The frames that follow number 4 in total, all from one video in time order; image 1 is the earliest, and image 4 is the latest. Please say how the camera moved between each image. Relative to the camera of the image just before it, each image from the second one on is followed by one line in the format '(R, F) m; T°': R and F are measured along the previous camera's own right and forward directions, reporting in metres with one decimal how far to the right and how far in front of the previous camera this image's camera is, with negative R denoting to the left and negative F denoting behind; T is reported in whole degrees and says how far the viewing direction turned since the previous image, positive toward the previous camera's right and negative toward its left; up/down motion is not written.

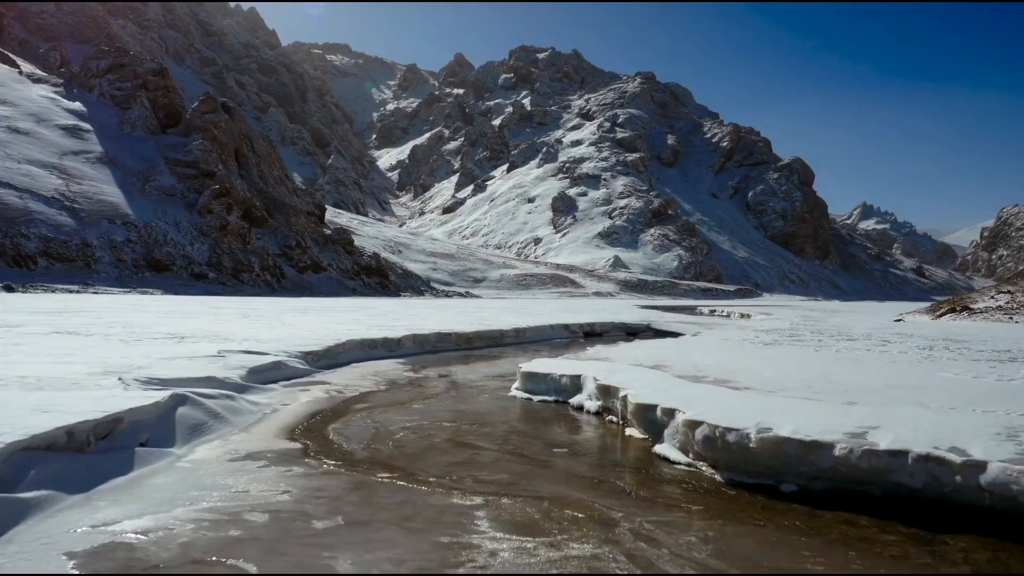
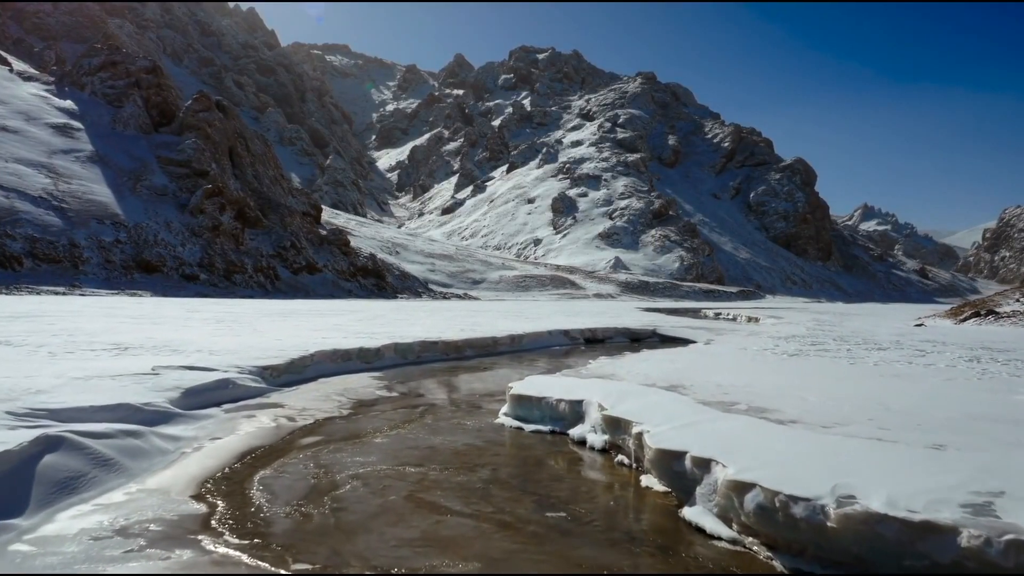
(+0.2, +1.8) m; 0°
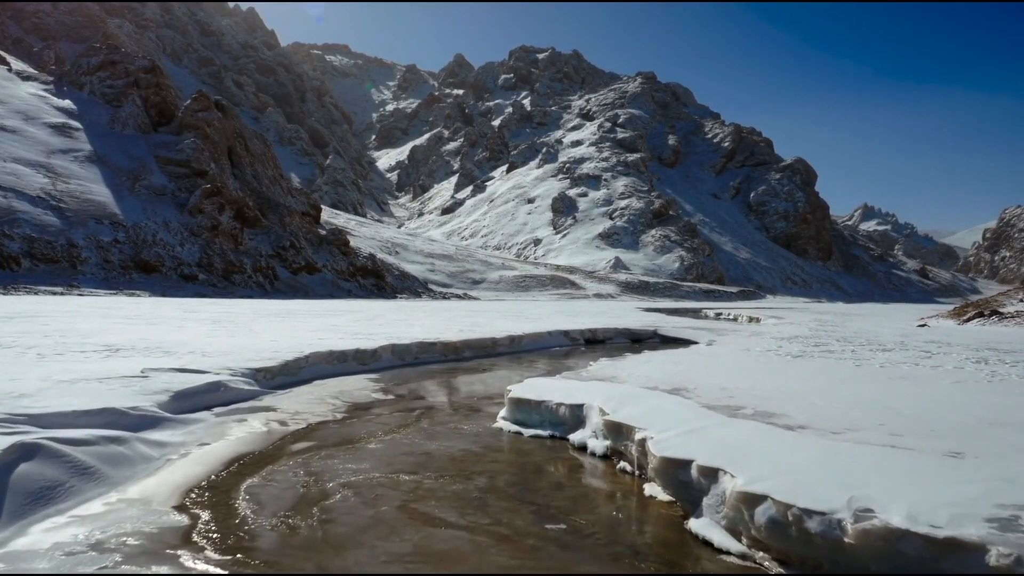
(0.0, +0.3) m; 0°
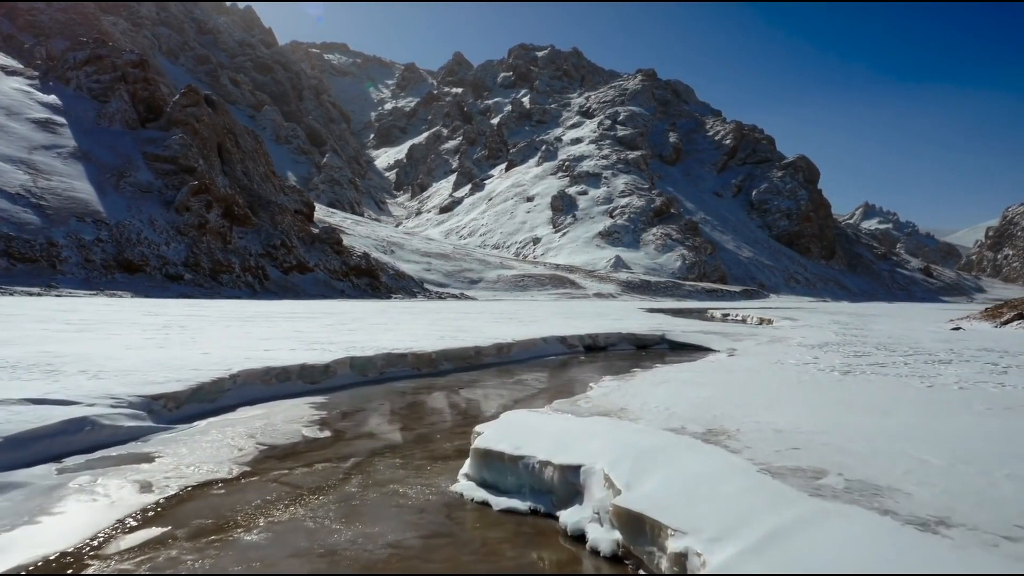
(+0.3, +2.6) m; 0°
